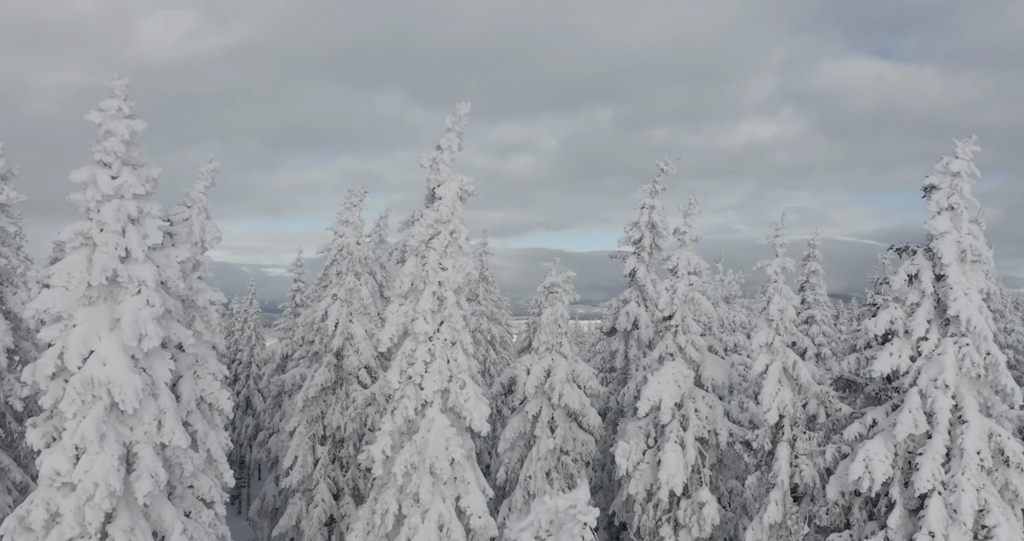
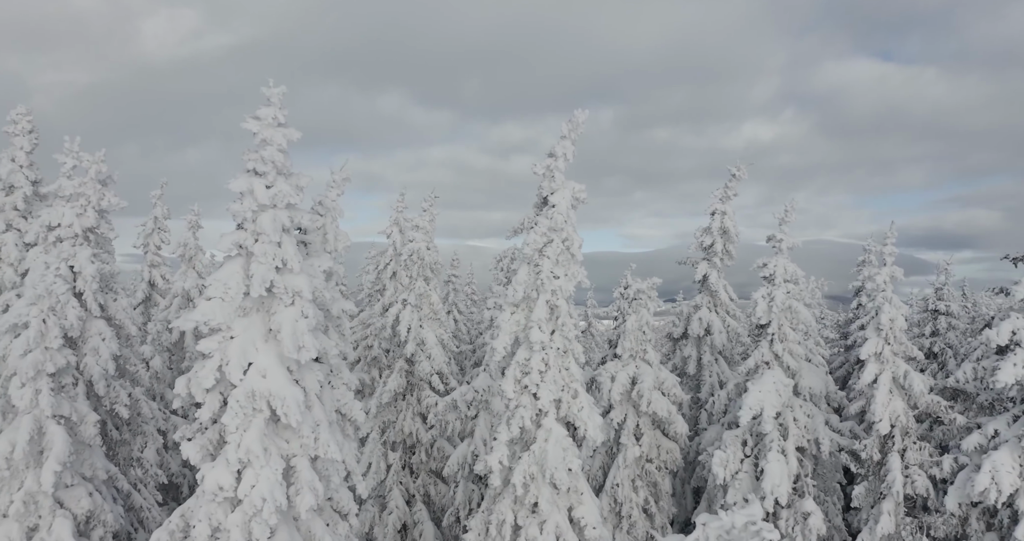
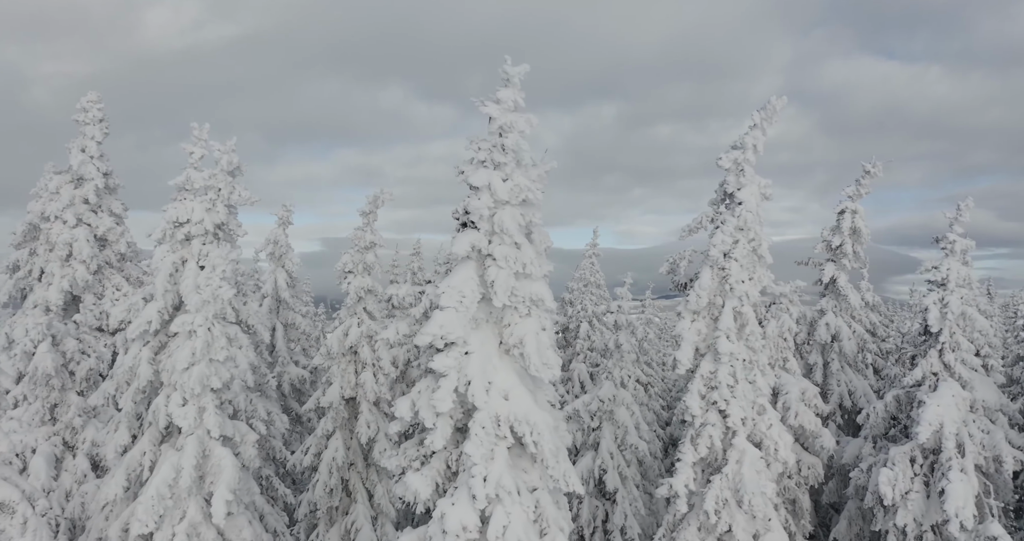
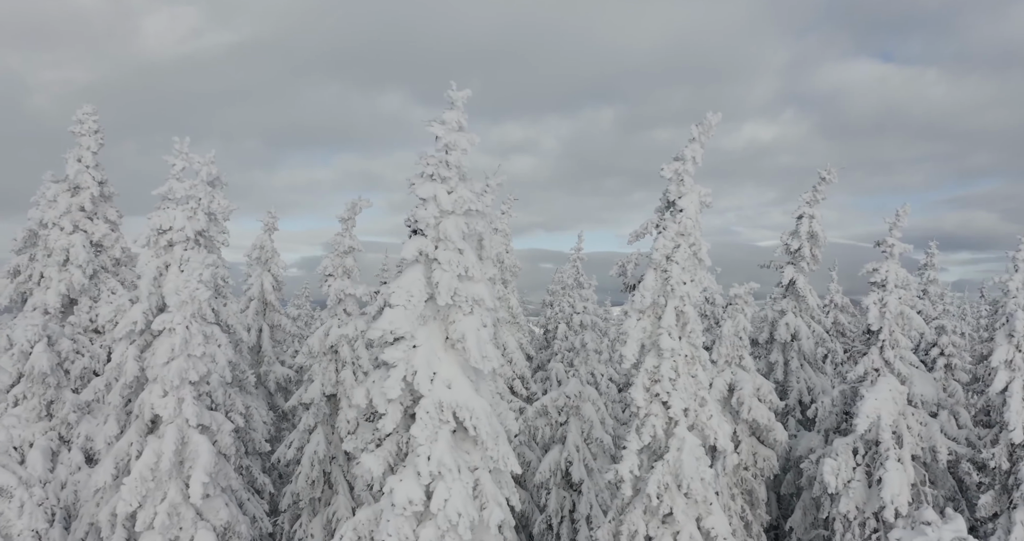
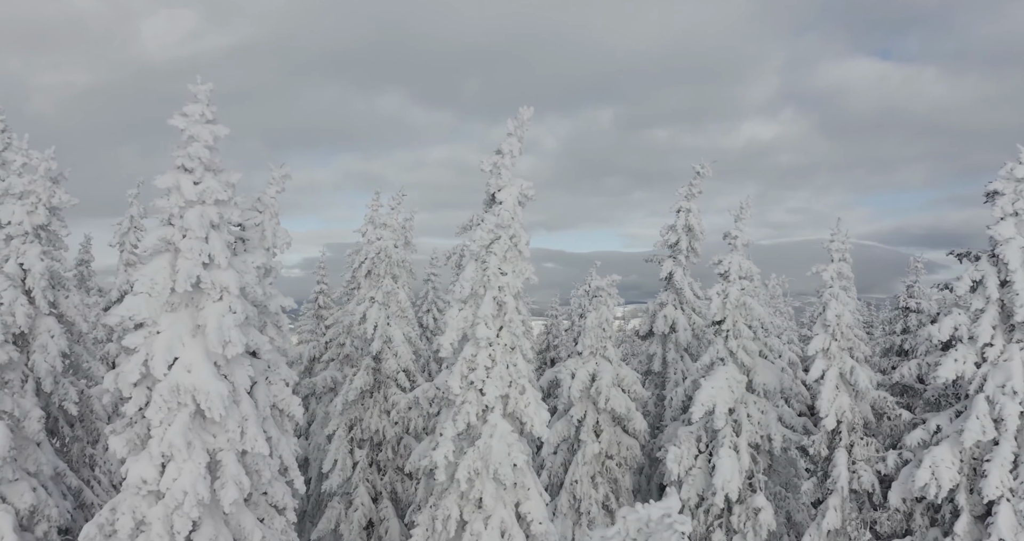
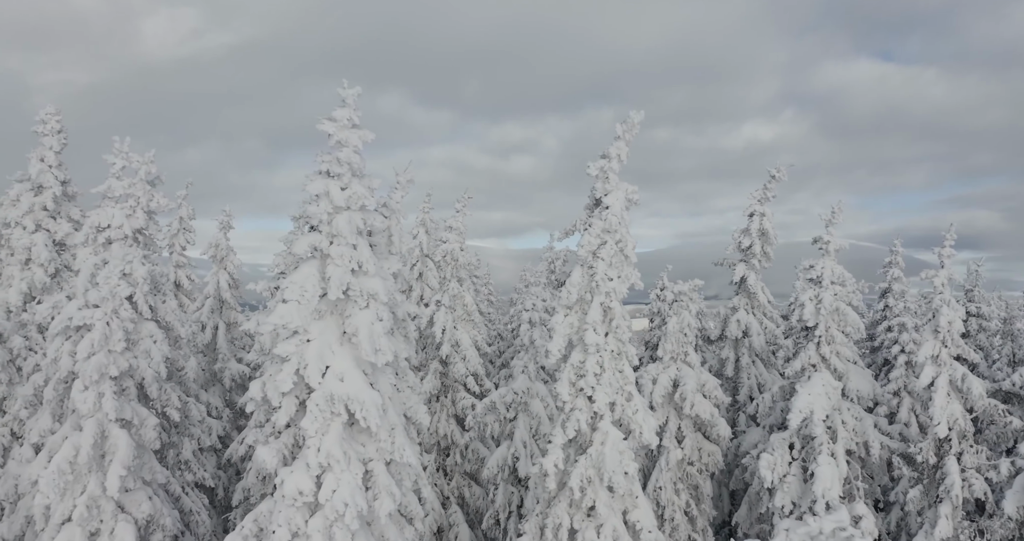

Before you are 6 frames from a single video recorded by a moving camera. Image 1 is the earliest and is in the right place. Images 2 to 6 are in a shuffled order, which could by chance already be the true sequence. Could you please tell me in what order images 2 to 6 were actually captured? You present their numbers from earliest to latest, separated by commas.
5, 2, 6, 4, 3
